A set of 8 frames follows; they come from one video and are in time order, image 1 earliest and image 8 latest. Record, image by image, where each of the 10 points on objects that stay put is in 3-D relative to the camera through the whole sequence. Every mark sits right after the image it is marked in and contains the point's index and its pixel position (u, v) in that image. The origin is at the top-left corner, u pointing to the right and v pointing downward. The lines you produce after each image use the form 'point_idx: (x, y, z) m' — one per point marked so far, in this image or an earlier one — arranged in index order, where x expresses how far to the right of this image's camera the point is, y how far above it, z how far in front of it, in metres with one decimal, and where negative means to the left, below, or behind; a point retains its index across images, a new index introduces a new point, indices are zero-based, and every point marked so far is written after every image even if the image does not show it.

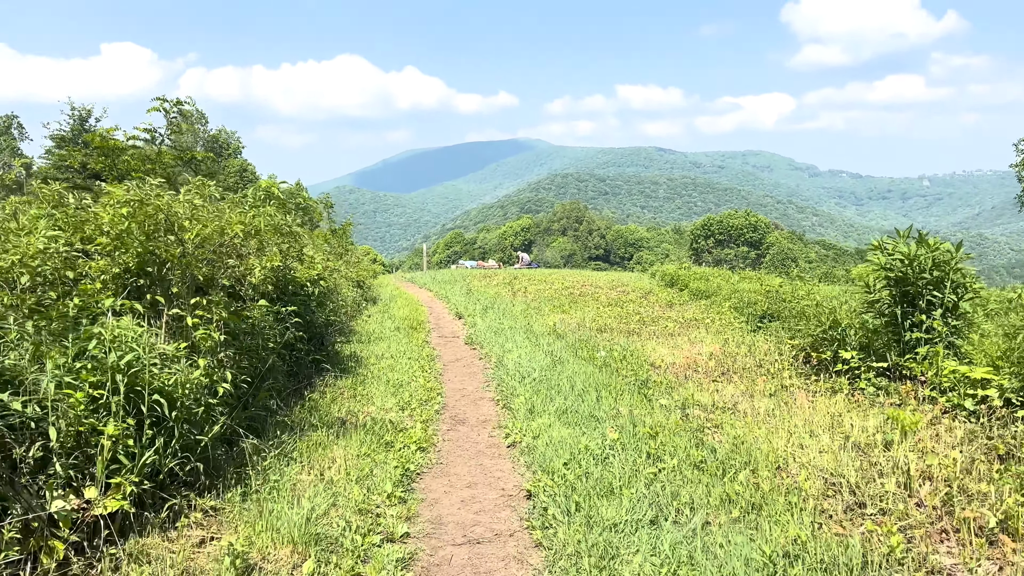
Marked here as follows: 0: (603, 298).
0: (+2.1, -0.2, +18.5) m
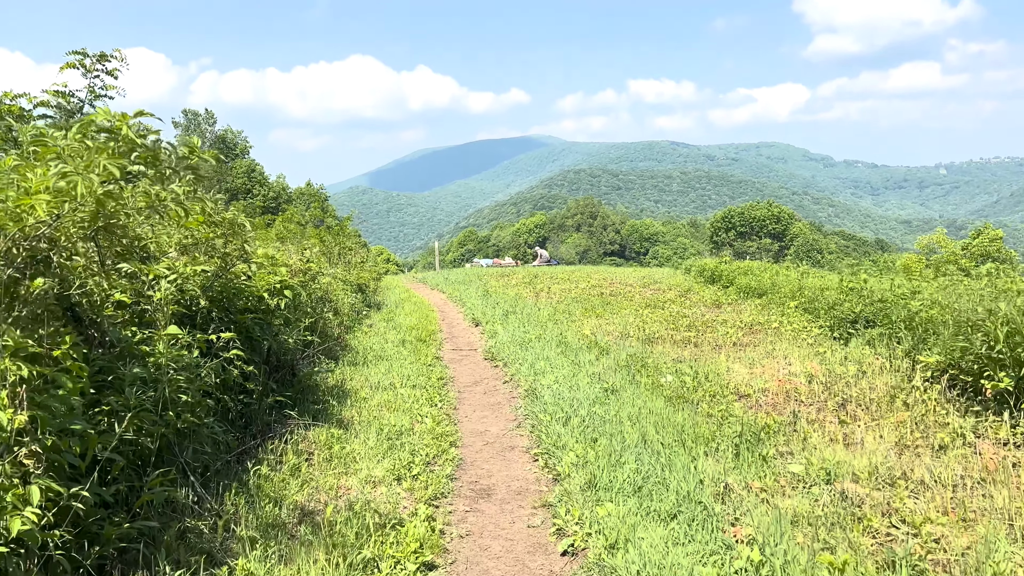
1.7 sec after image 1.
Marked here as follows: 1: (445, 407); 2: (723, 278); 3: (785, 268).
0: (+2.6, -0.2, +16.3) m
1: (-0.6, -1.0, +6.7) m
2: (+5.0, +0.2, +19.1) m
3: (+6.7, +0.5, +19.6) m
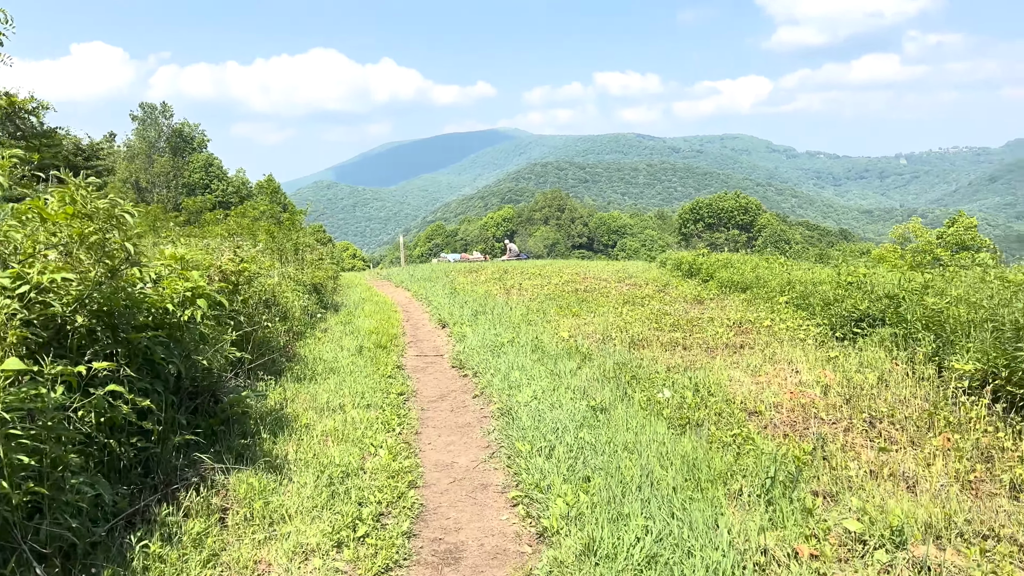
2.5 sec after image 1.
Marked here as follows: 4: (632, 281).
0: (+2.0, -0.1, +15.4) m
1: (-0.8, -1.0, +5.7) m
2: (+4.3, +0.4, +18.3) m
3: (+6.0, +0.7, +18.9) m
4: (+2.8, +0.2, +18.5) m
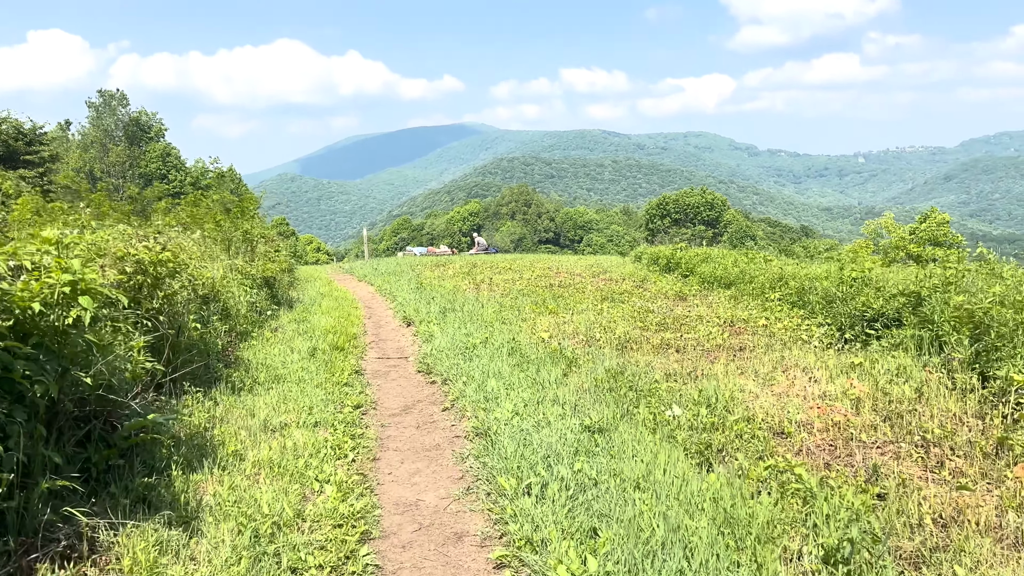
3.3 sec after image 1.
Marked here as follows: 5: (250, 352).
0: (+1.4, 0.0, +14.5) m
1: (-0.9, -1.0, +4.6) m
2: (+3.7, +0.5, +17.5) m
3: (+5.3, +0.8, +18.1) m
4: (+2.1, +0.3, +17.6) m
5: (-2.6, -0.6, +7.8) m
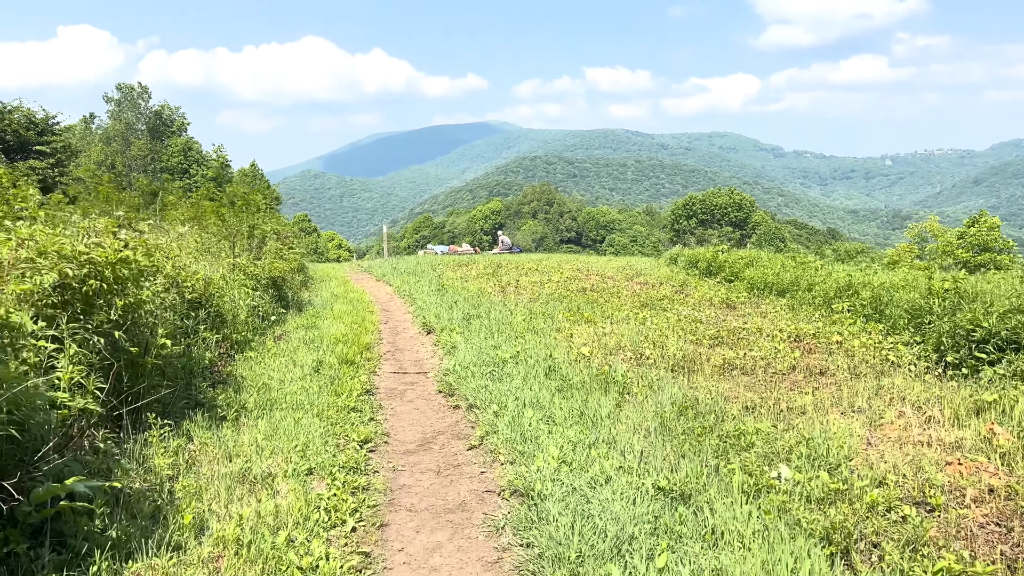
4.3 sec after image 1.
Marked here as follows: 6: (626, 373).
0: (+1.9, -0.1, +13.3) m
1: (-0.7, -1.0, +3.5) m
2: (+4.2, +0.4, +16.2) m
3: (+5.9, +0.7, +16.8) m
4: (+2.7, +0.2, +16.4) m
5: (-2.2, -0.7, +6.7) m
6: (+0.9, -0.7, +6.2) m
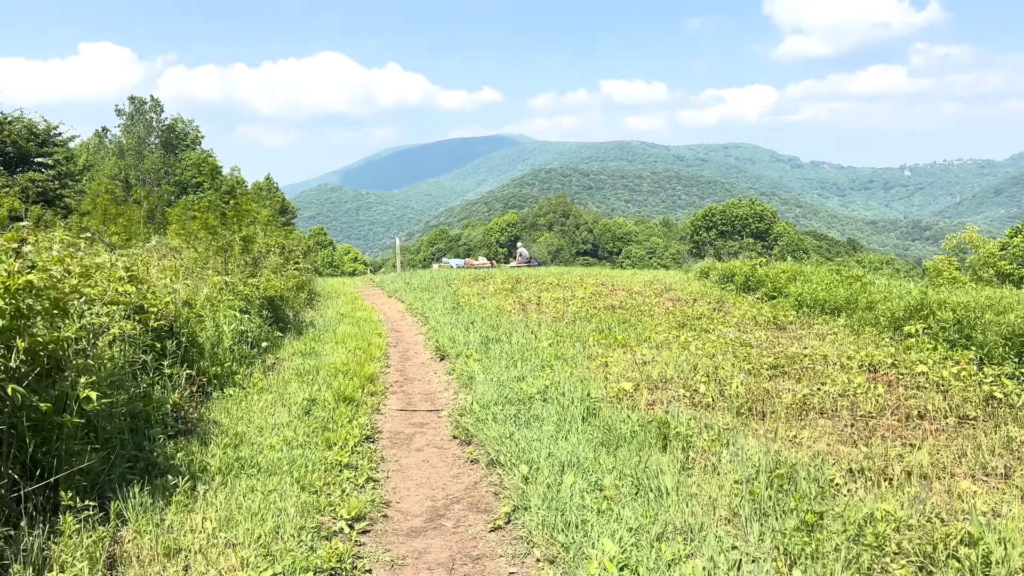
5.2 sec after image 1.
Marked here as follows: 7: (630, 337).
0: (+2.3, -0.4, +12.1) m
1: (-0.5, -1.2, +2.4) m
2: (+4.6, +0.1, +15.0) m
3: (+6.3, +0.3, +15.6) m
4: (+3.1, -0.1, +15.2) m
5: (-2.0, -0.8, +5.6) m
6: (+1.1, -0.8, +5.0) m
7: (+1.4, -0.6, +9.3) m
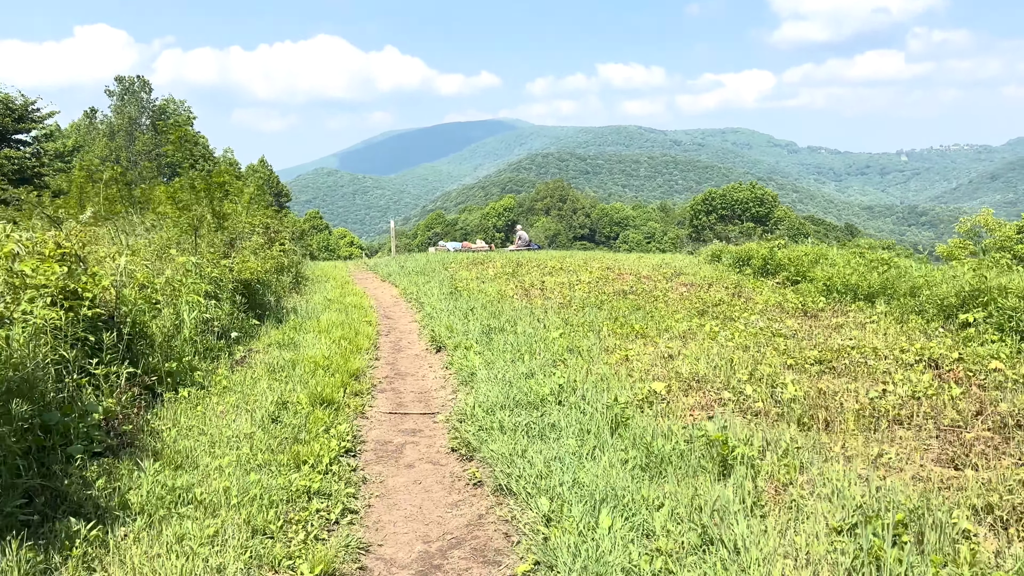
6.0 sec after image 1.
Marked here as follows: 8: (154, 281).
0: (+2.3, -0.2, +11.1) m
1: (-0.4, -1.1, +1.4) m
2: (+4.6, +0.3, +14.0) m
3: (+6.3, +0.6, +14.6) m
4: (+3.1, +0.1, +14.2) m
5: (-2.0, -0.7, +4.6) m
6: (+1.1, -0.7, +4.0) m
7: (+1.4, -0.4, +8.3) m
8: (-2.8, +0.1, +6.5) m
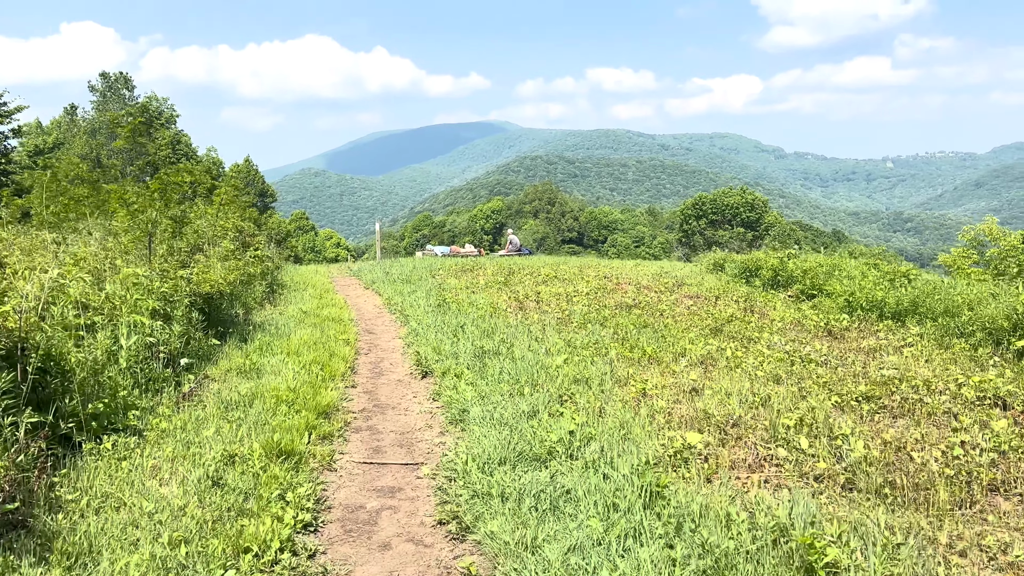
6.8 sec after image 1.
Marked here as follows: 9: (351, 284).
0: (+2.2, -0.4, +10.2) m
1: (-0.4, -1.3, +0.4) m
2: (+4.5, +0.1, +13.1) m
3: (+6.2, +0.4, +13.7) m
4: (+3.0, -0.1, +13.3) m
5: (-2.0, -0.9, +3.6) m
6: (+1.2, -0.9, +3.1) m
7: (+1.4, -0.6, +7.4) m
8: (-2.8, 0.0, +5.5) m
9: (-3.3, +0.1, +16.4) m
